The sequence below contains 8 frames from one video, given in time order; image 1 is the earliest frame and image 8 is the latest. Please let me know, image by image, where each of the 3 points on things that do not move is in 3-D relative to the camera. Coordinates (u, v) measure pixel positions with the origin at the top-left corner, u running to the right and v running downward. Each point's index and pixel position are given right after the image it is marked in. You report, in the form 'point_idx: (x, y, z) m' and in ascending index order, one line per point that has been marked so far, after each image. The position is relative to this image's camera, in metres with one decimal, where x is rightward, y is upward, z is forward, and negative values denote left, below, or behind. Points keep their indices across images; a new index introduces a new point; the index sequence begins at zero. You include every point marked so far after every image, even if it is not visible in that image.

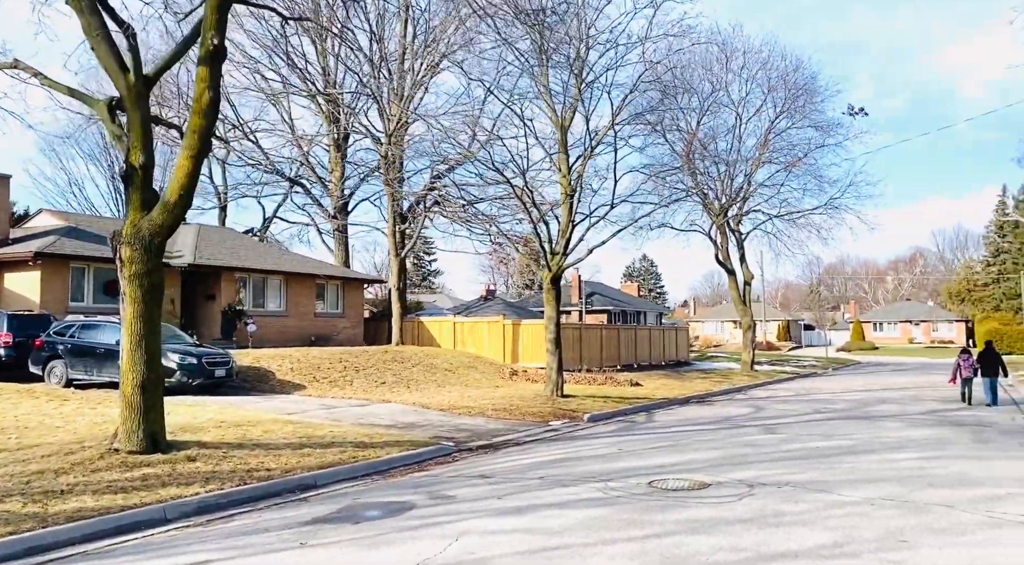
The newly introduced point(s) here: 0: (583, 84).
0: (+1.5, +4.1, +16.0) m
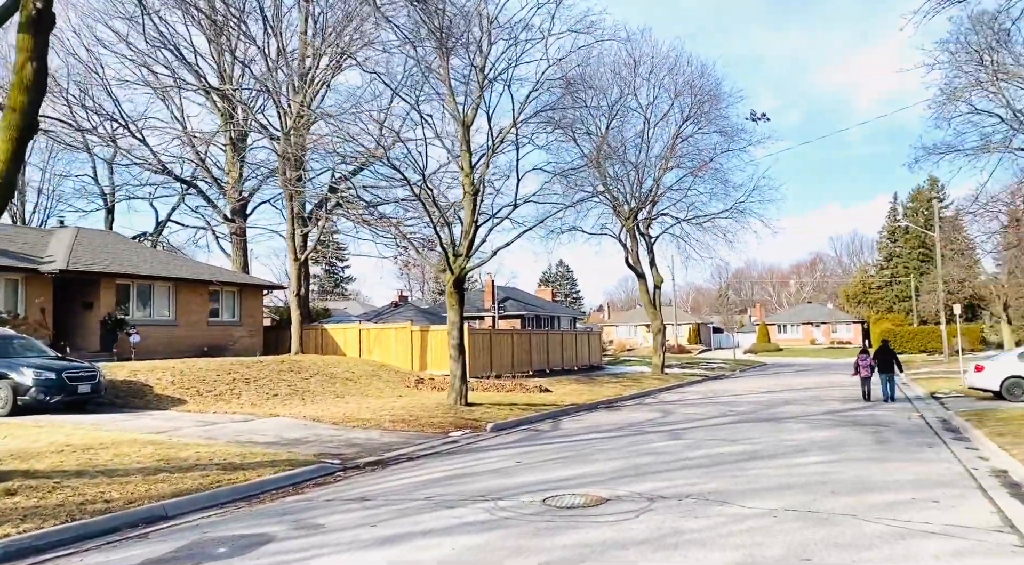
0: (-0.5, +4.0, +15.4) m
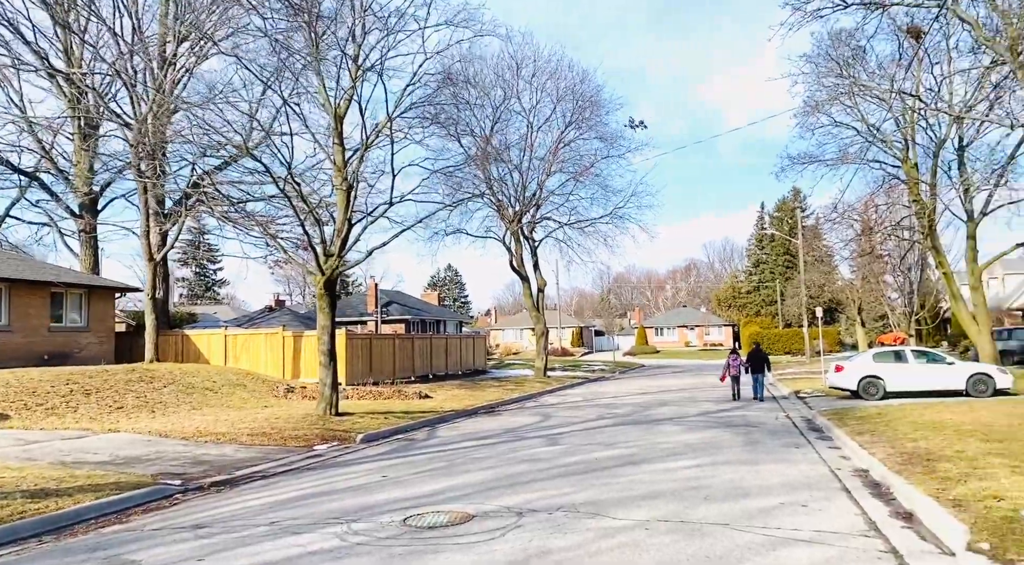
0: (-2.9, +3.9, +14.6) m
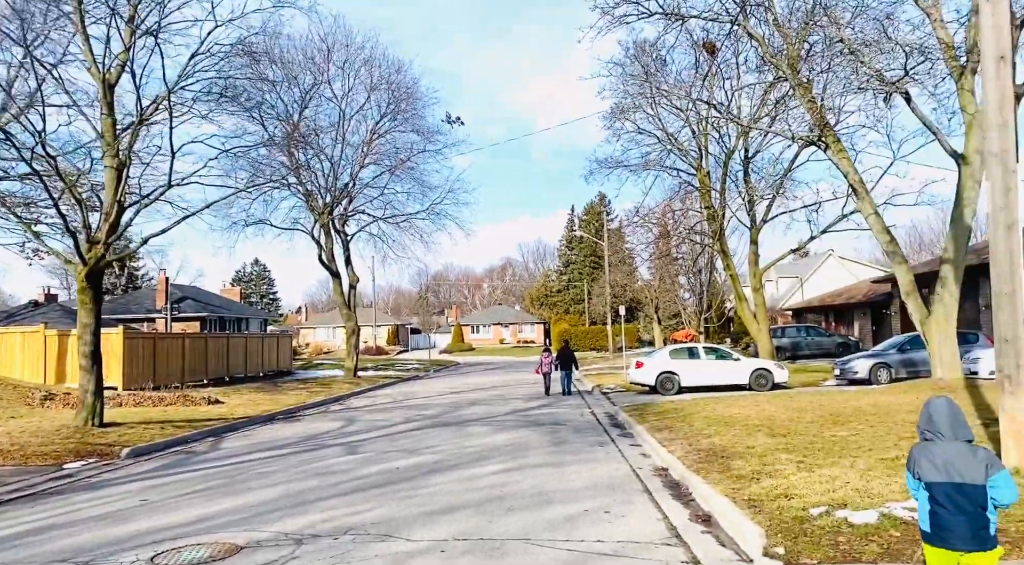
0: (-6.2, +4.1, +12.8) m
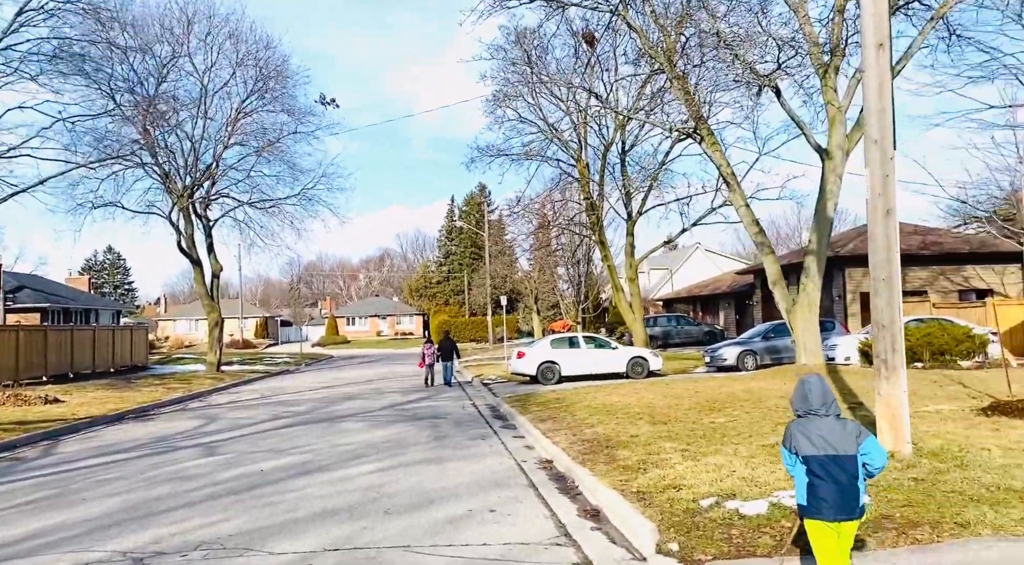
0: (-8.0, +4.3, +11.1) m
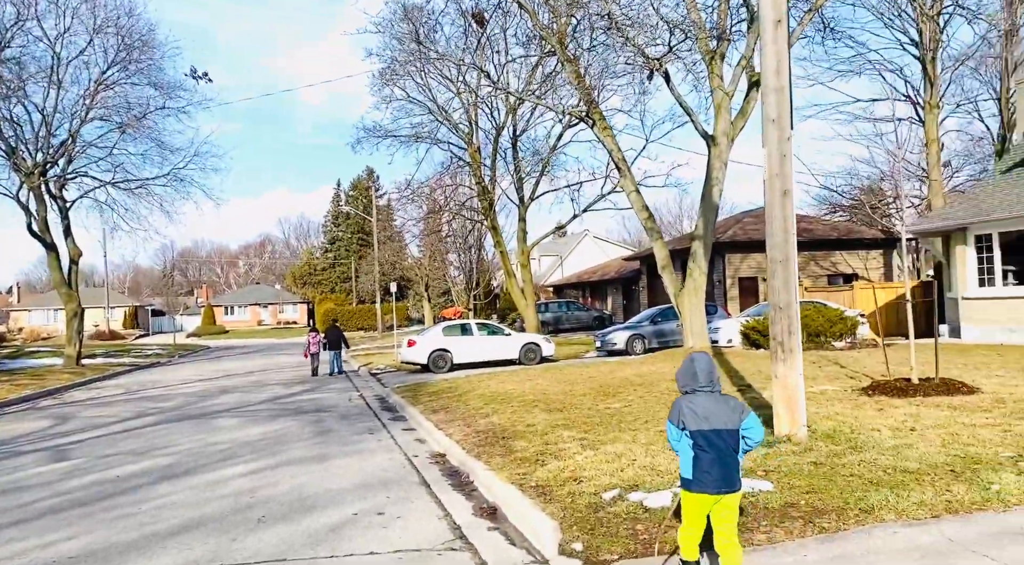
0: (-9.4, +4.5, +9.3) m
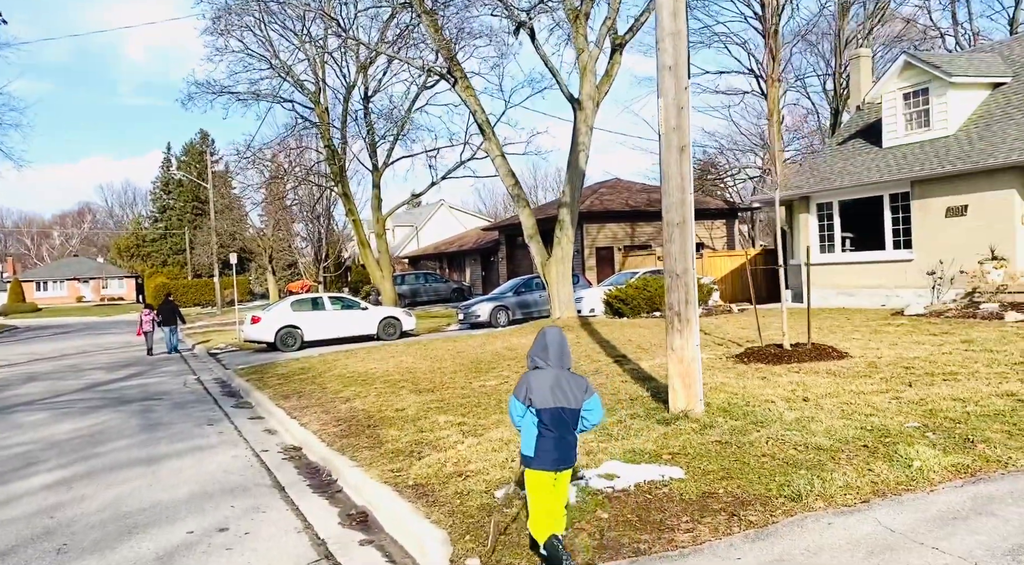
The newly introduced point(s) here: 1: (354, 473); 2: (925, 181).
0: (-10.7, +4.7, +6.3) m
1: (-1.4, -1.6, +6.5) m
2: (+9.2, +2.3, +17.5) m
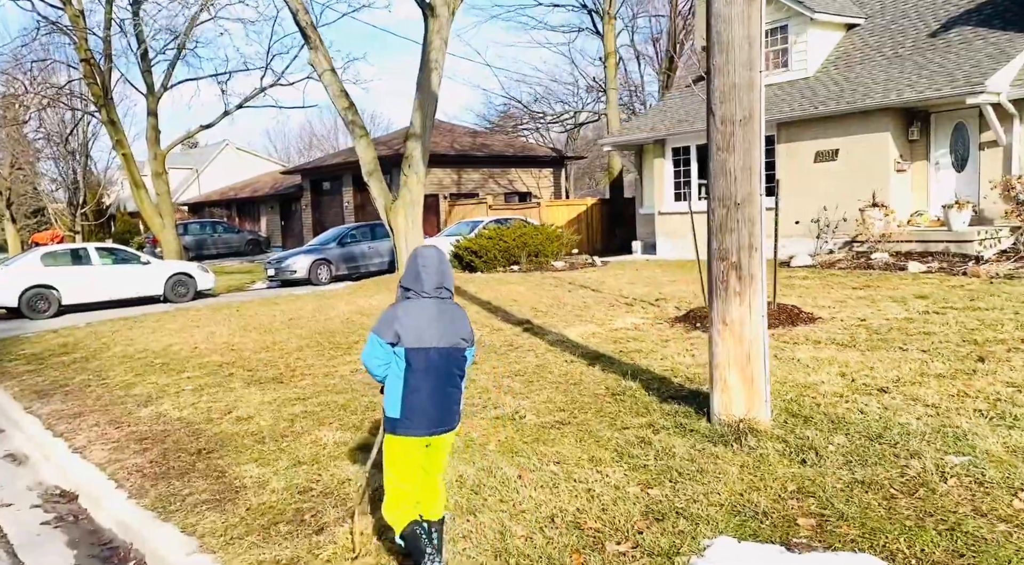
0: (-10.3, +4.8, +0.3) m
1: (-1.4, -1.3, +3.4) m
2: (+5.9, +3.4, +16.5) m
